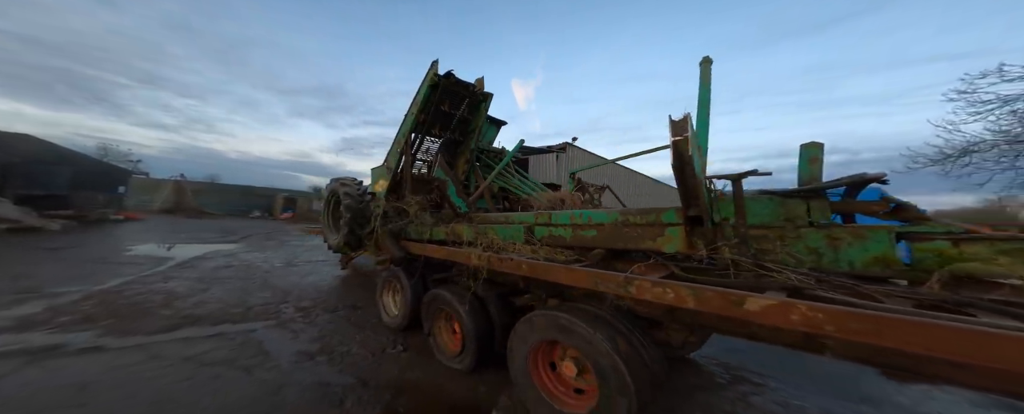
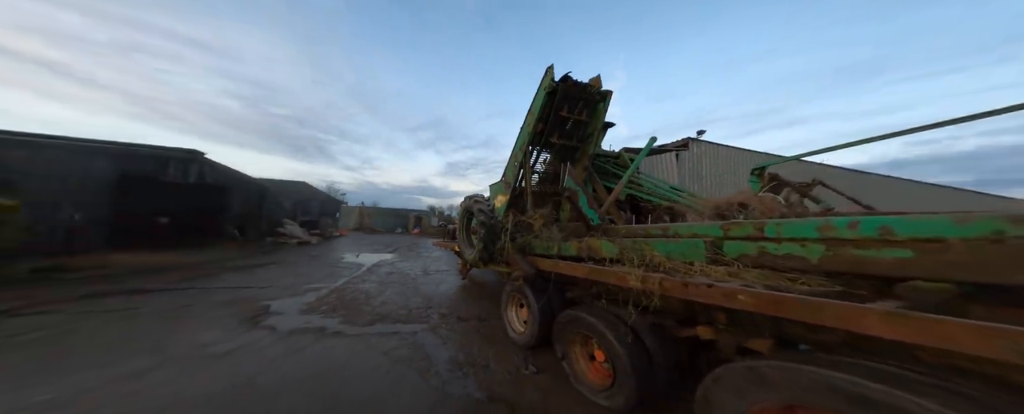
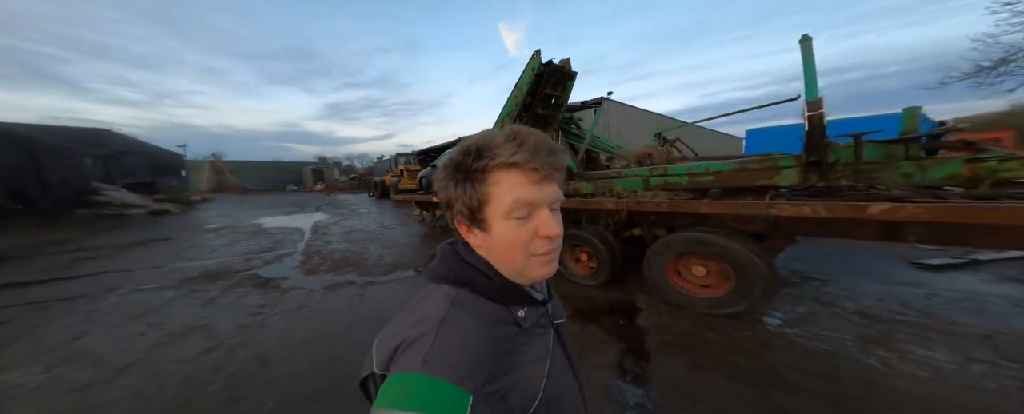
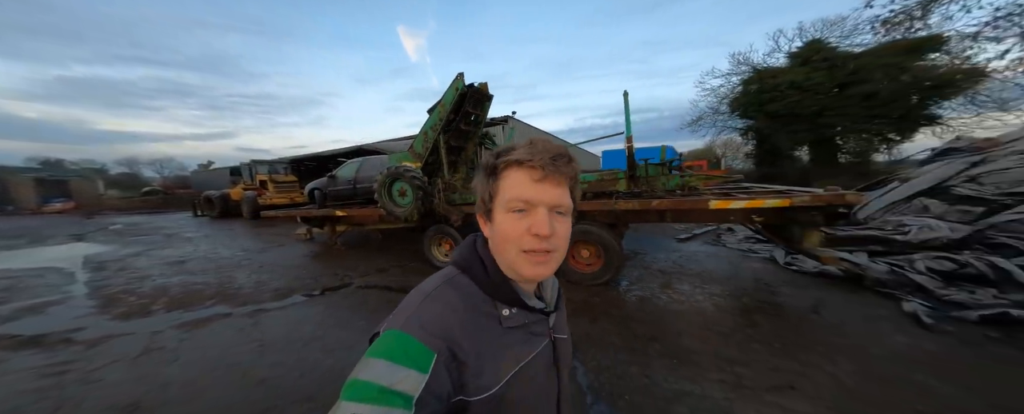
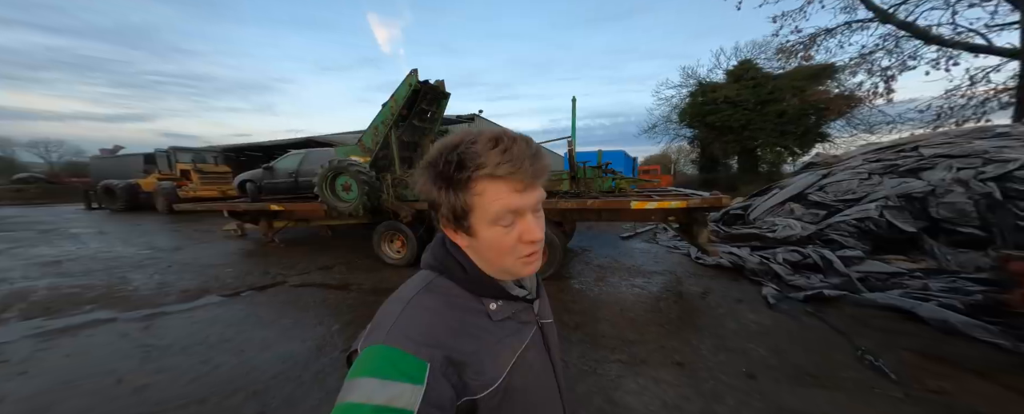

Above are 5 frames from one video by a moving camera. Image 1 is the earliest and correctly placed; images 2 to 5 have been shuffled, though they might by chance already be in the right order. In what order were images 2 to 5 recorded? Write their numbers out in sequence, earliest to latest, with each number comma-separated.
2, 3, 4, 5
